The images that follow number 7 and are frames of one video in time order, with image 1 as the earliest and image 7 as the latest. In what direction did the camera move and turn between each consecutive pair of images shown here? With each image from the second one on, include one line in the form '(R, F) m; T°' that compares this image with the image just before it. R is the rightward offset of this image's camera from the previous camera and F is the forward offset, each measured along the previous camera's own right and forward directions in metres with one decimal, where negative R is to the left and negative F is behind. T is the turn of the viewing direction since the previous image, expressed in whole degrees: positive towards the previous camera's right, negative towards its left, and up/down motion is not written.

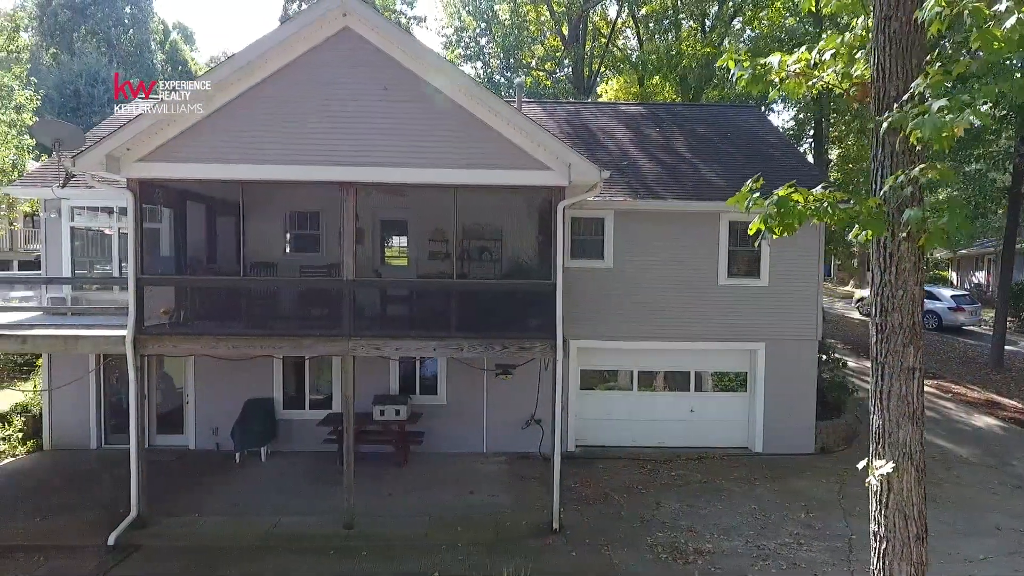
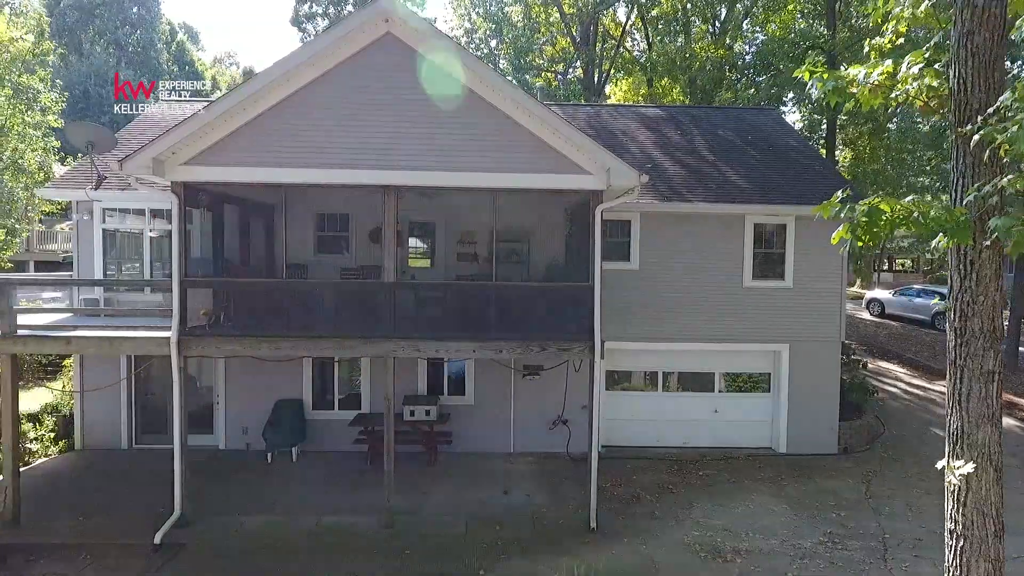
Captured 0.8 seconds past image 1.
(-0.5, -0.1) m; 0°
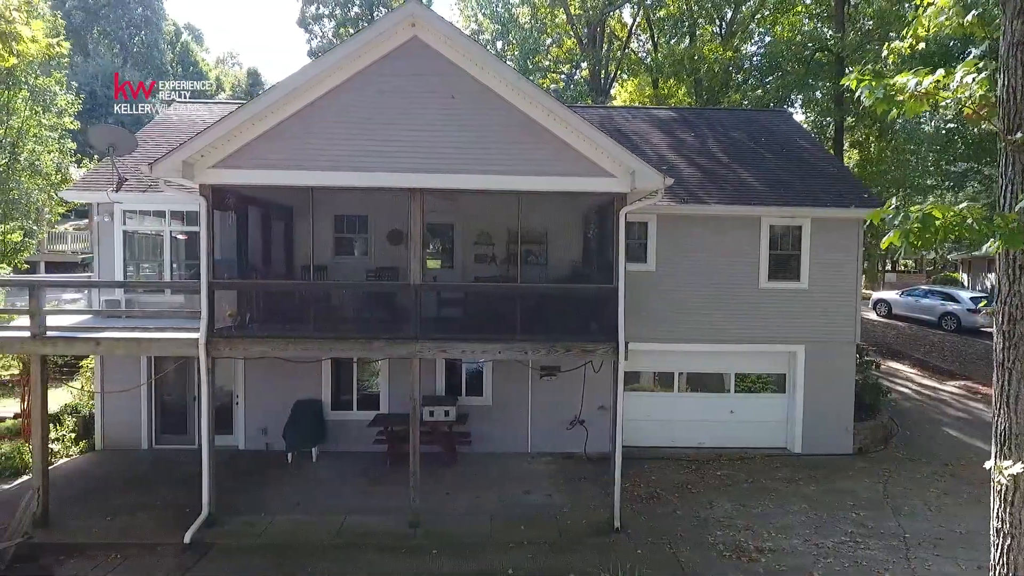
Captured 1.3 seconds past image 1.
(-0.3, -0.1) m; 0°
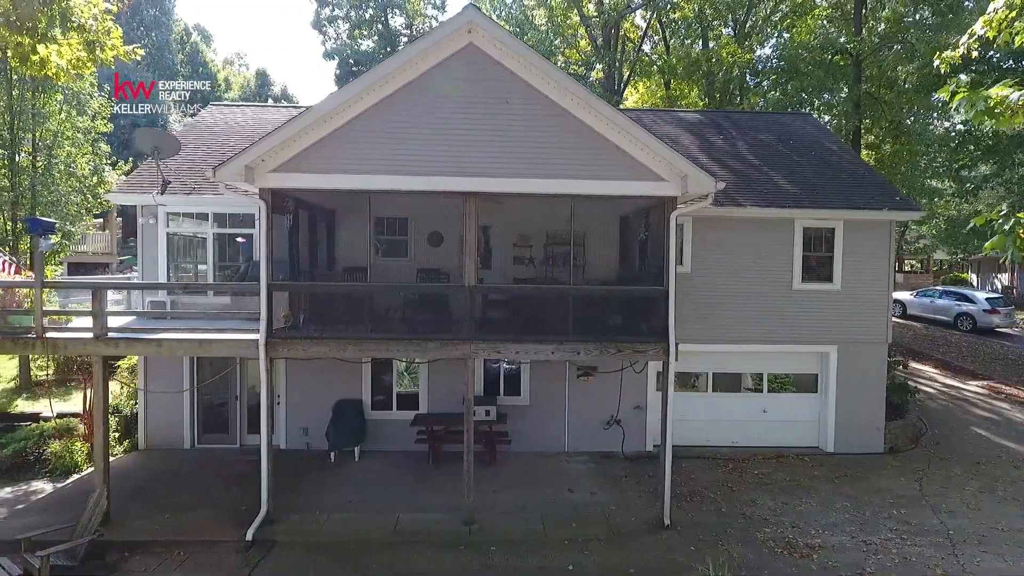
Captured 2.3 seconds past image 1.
(-0.7, -0.2) m; 0°
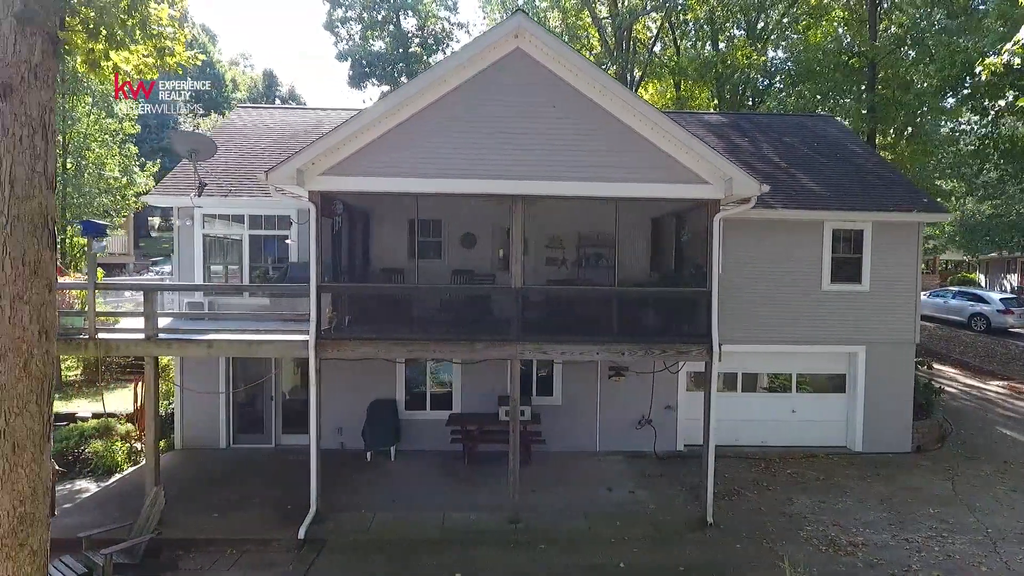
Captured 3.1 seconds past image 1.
(-0.6, -0.1) m; 0°
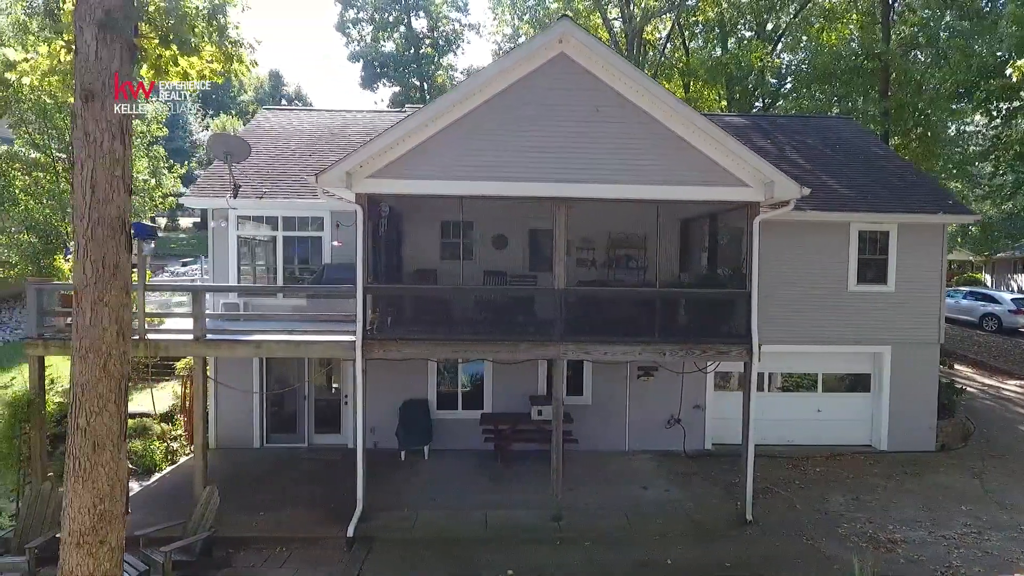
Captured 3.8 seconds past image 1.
(-0.6, -0.1) m; 0°
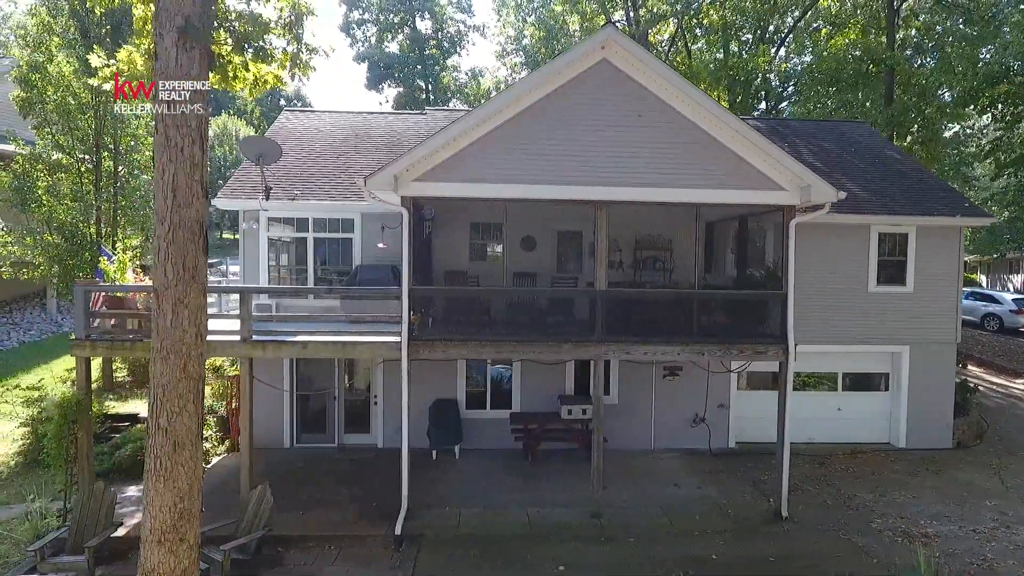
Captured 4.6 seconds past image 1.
(-0.7, -0.1) m; +1°
